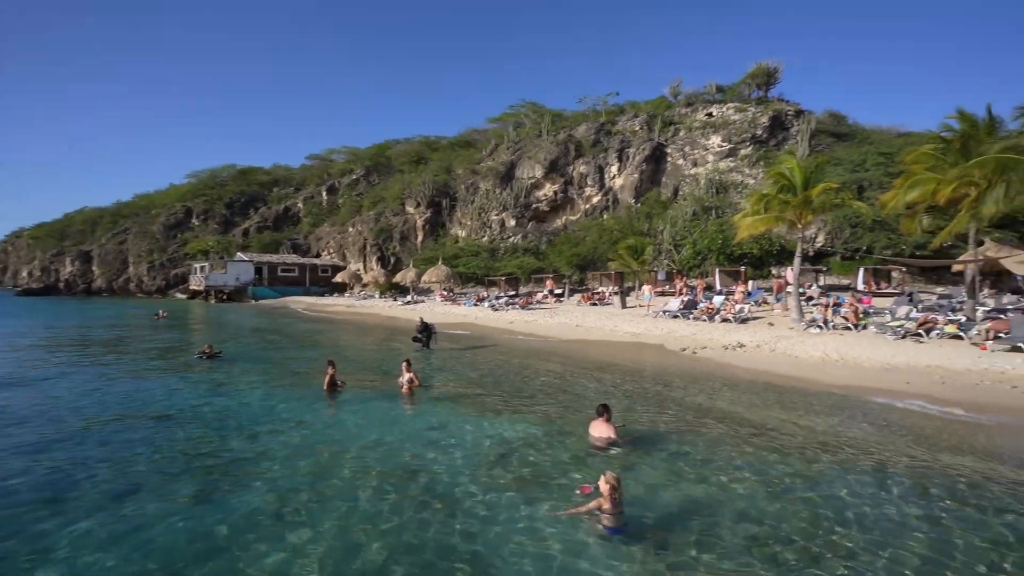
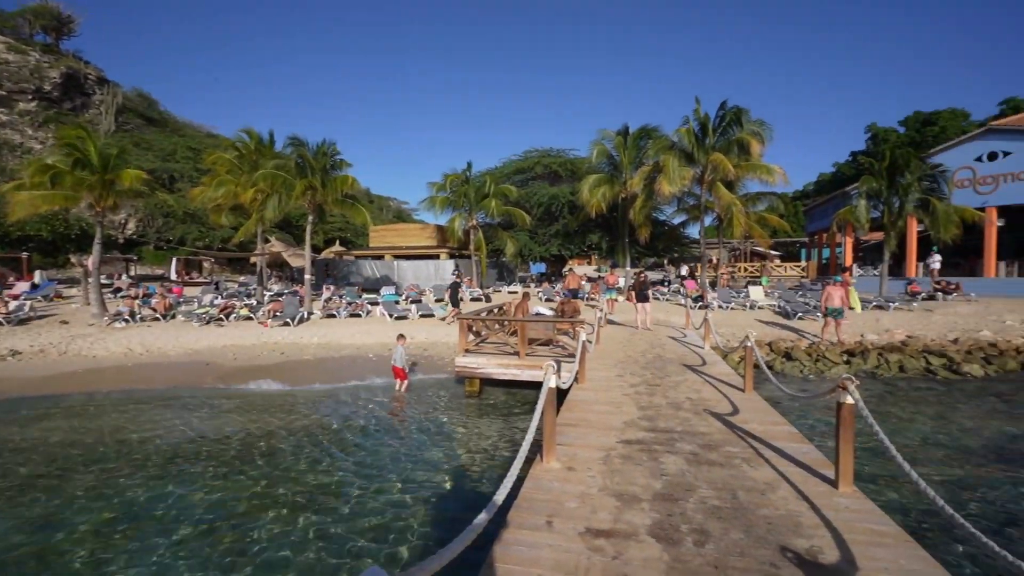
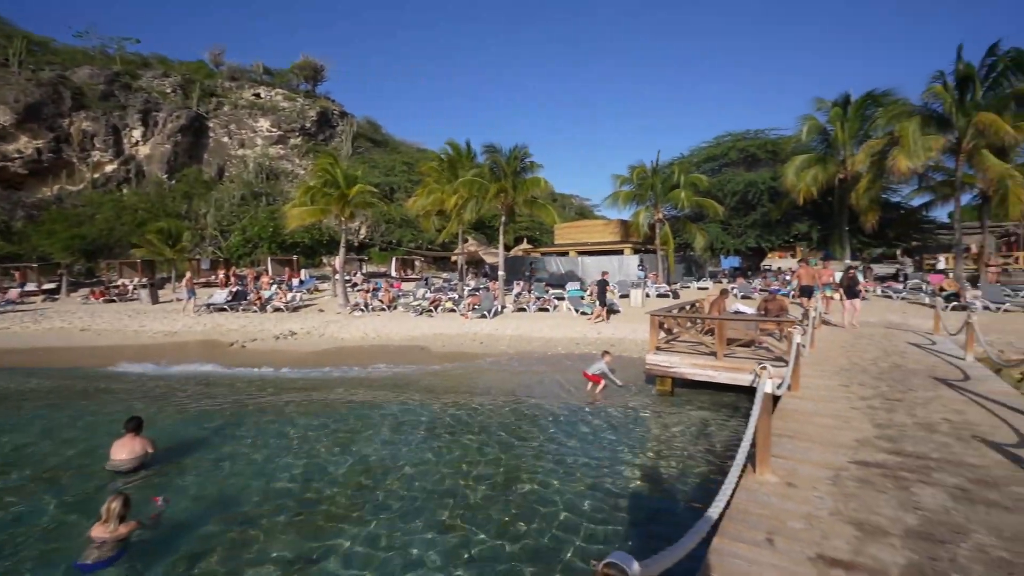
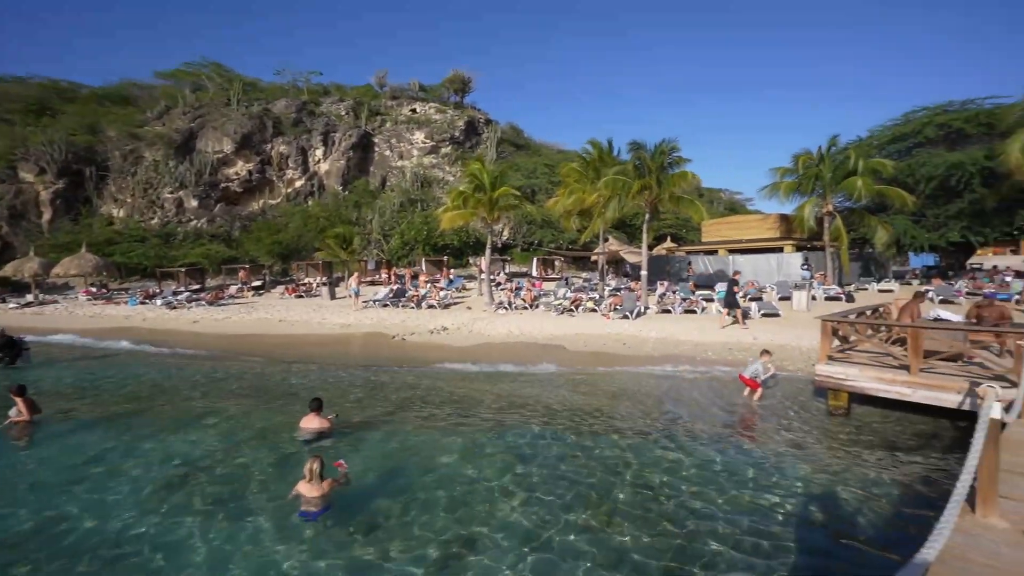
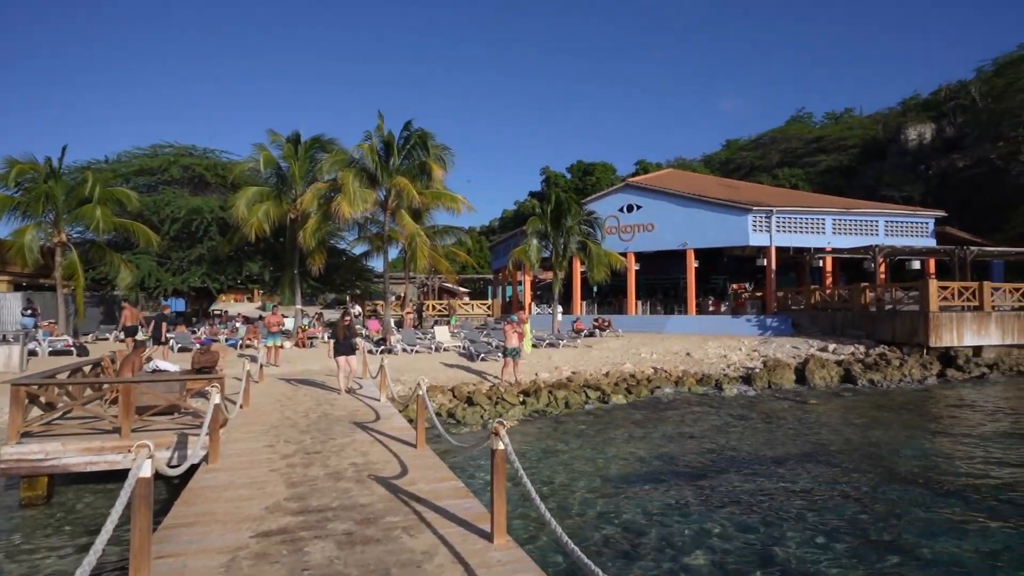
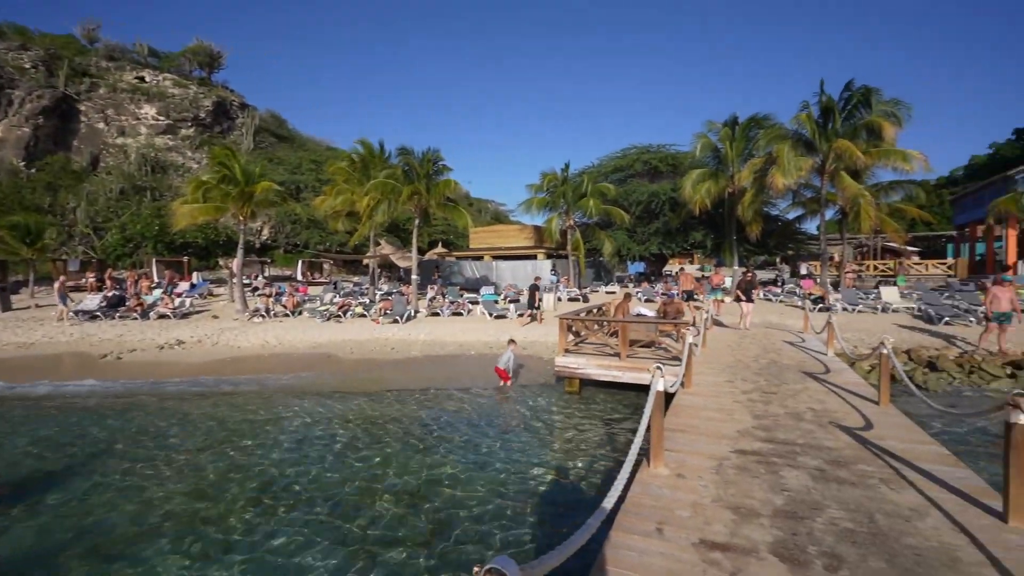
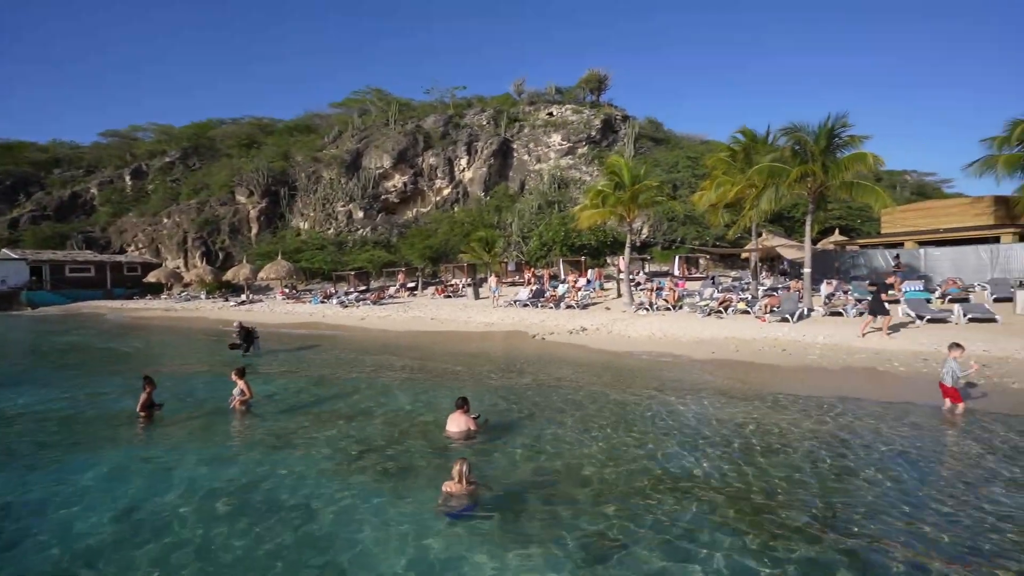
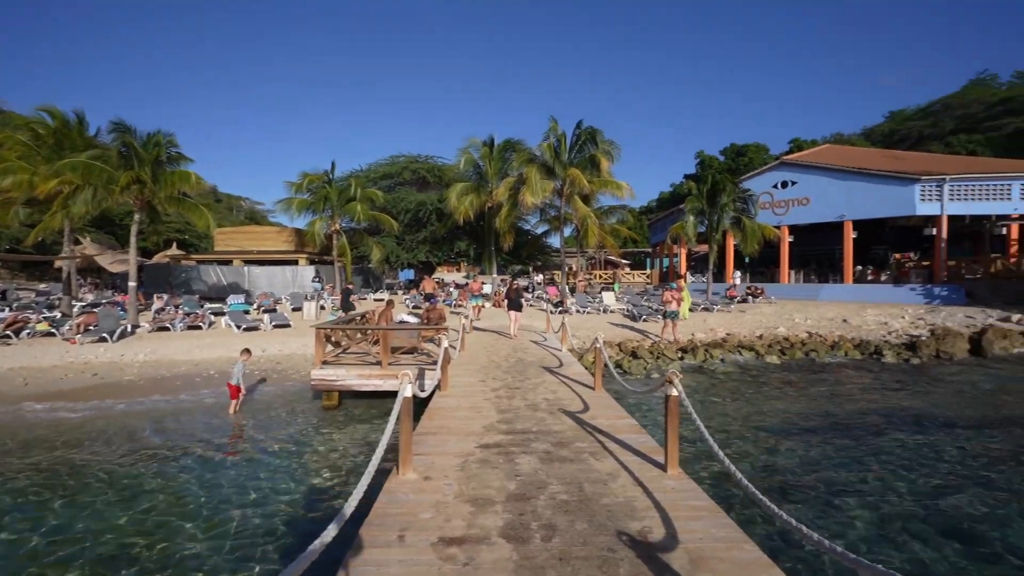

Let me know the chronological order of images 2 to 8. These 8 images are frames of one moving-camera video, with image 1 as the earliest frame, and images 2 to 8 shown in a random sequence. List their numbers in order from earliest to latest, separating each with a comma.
7, 4, 3, 6, 2, 8, 5
